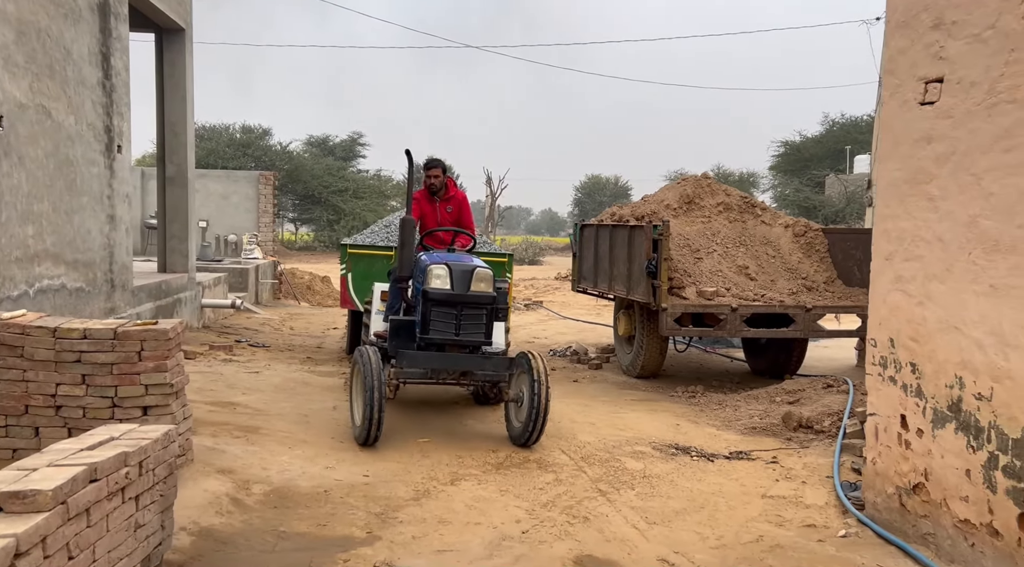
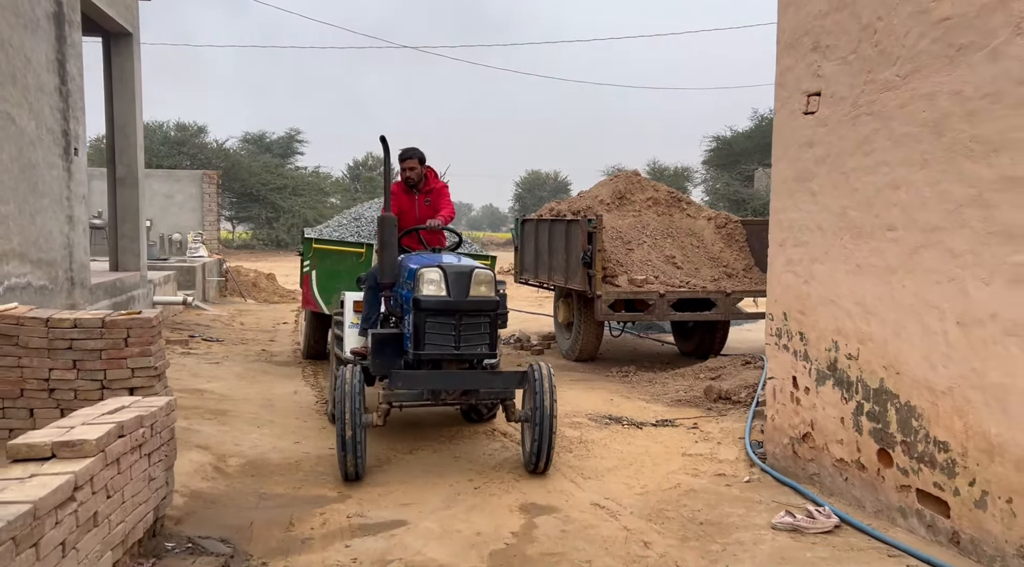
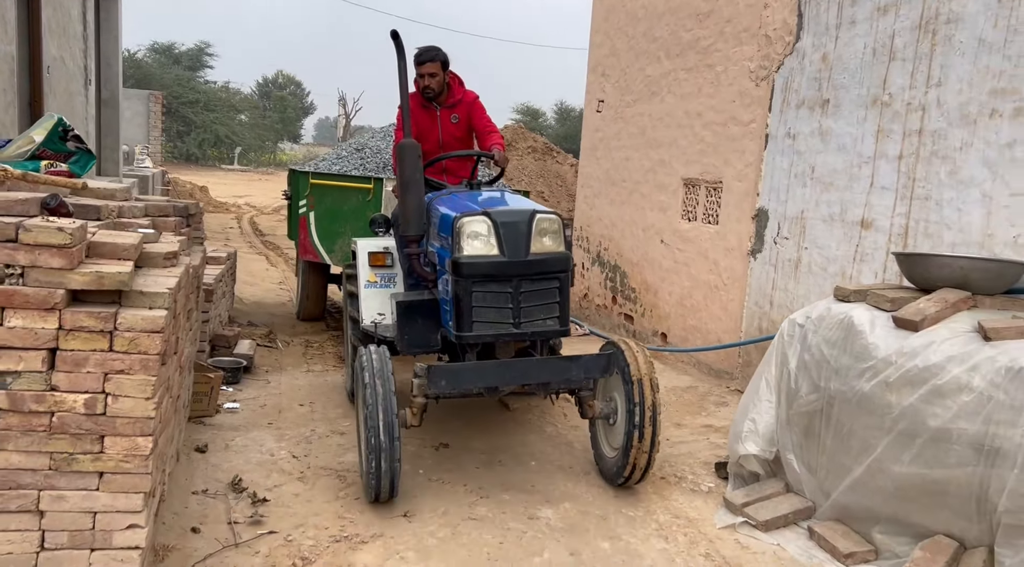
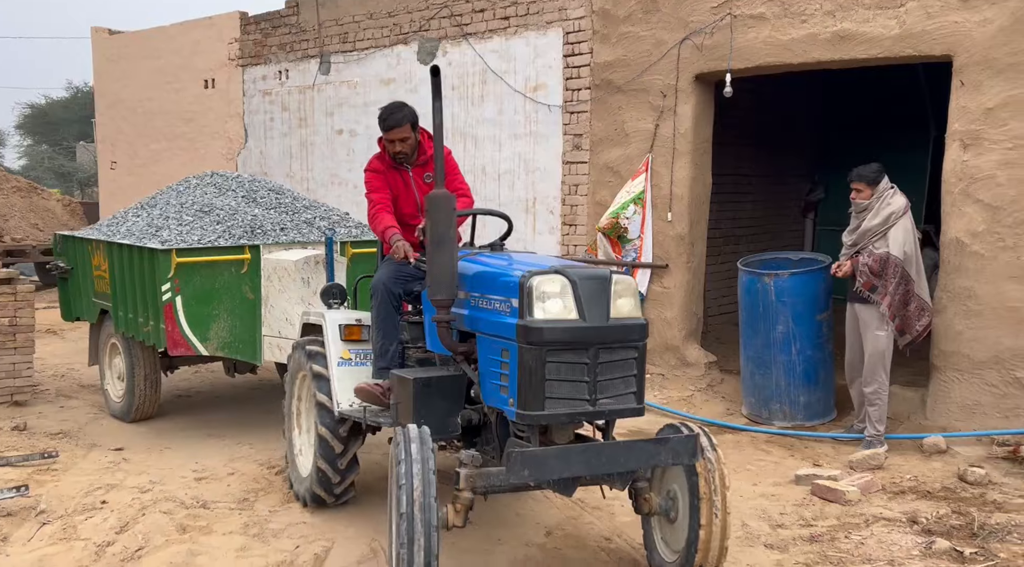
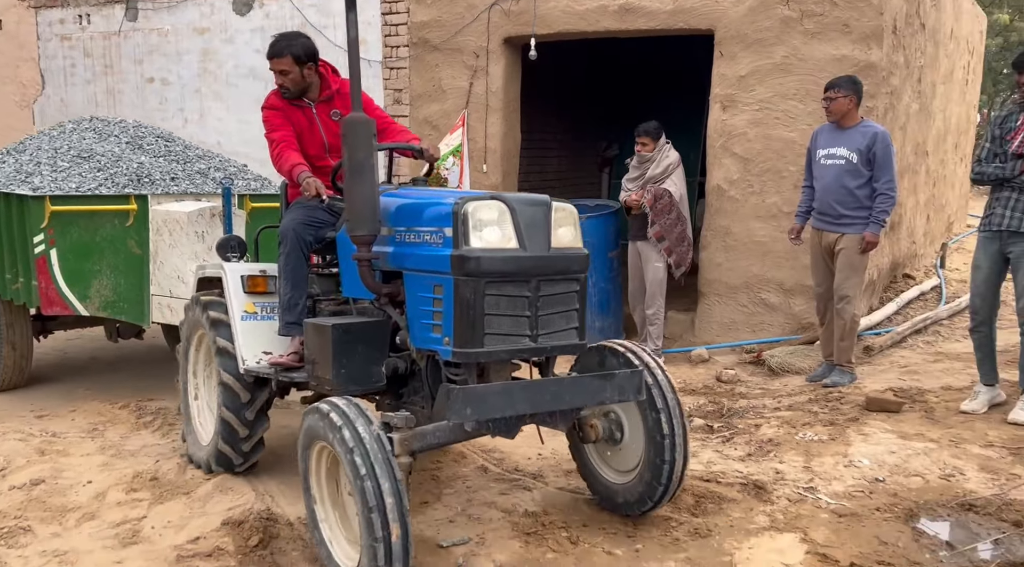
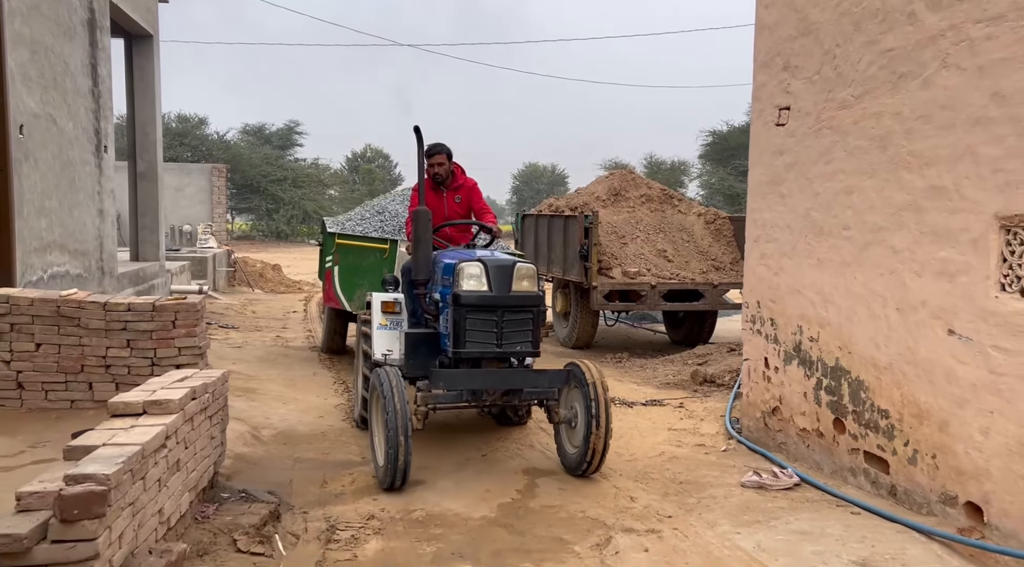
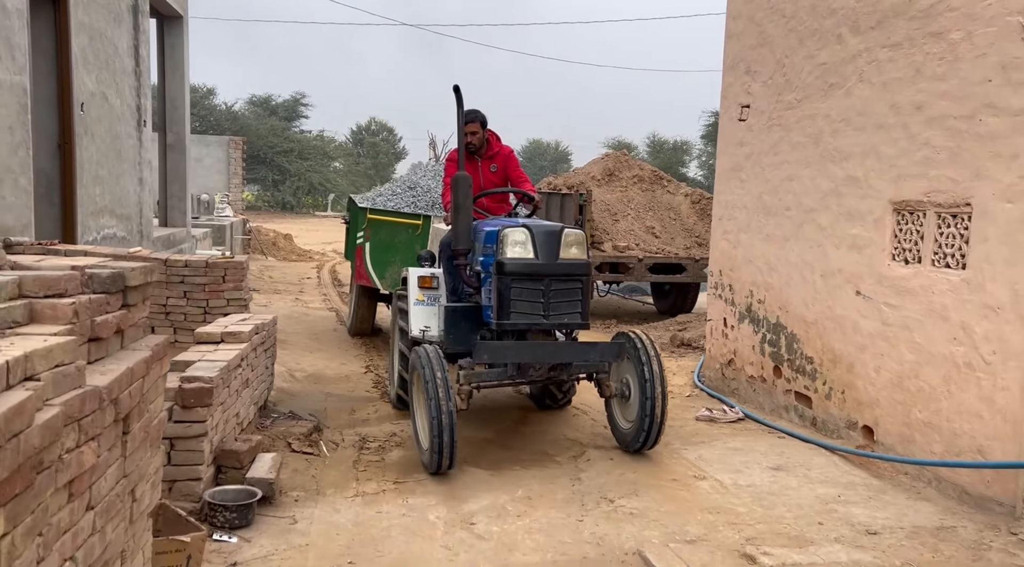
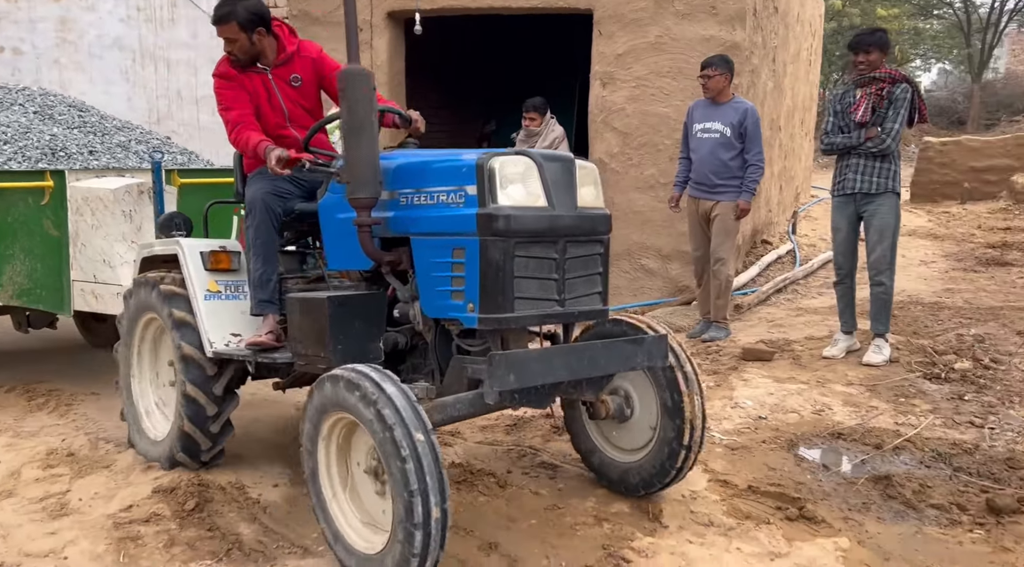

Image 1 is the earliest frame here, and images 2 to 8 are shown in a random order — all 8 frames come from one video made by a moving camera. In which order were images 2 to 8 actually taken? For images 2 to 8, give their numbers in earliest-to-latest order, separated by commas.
2, 6, 7, 3, 4, 5, 8
